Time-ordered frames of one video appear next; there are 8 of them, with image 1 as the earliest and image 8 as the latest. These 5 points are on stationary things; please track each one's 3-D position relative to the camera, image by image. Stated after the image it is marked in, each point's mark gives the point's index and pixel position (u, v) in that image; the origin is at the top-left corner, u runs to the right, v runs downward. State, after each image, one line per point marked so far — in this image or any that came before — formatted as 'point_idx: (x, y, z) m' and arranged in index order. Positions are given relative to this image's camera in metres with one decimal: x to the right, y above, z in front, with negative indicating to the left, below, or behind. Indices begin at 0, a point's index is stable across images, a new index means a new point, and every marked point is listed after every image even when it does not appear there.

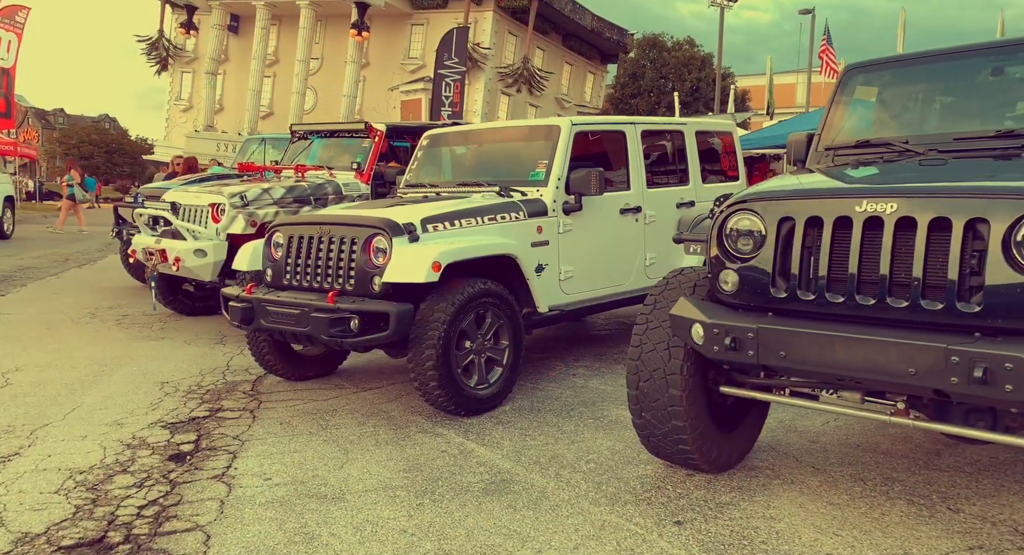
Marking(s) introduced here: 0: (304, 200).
0: (-2.0, +0.8, +7.1) m
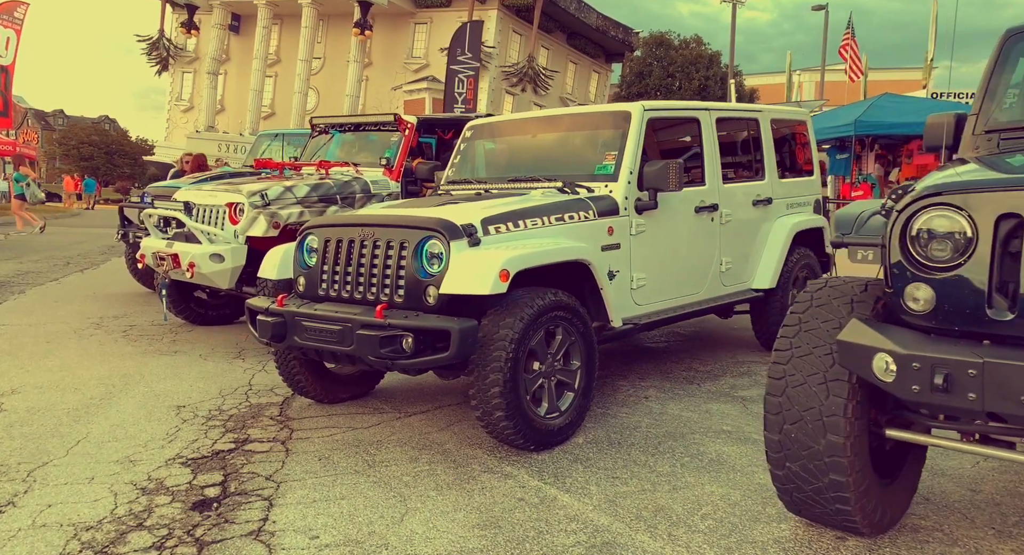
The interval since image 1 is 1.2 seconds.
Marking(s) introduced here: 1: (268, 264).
0: (-1.6, +0.7, +6.5) m
1: (-1.5, +0.1, +4.6) m
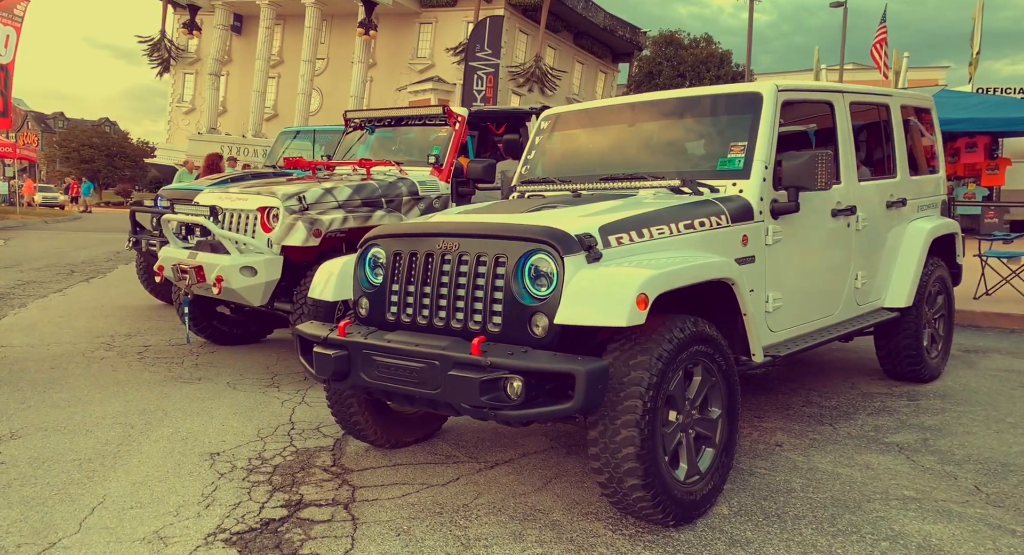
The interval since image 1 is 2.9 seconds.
0: (-1.1, +0.6, +5.7) m
1: (-1.0, 0.0, +3.8) m
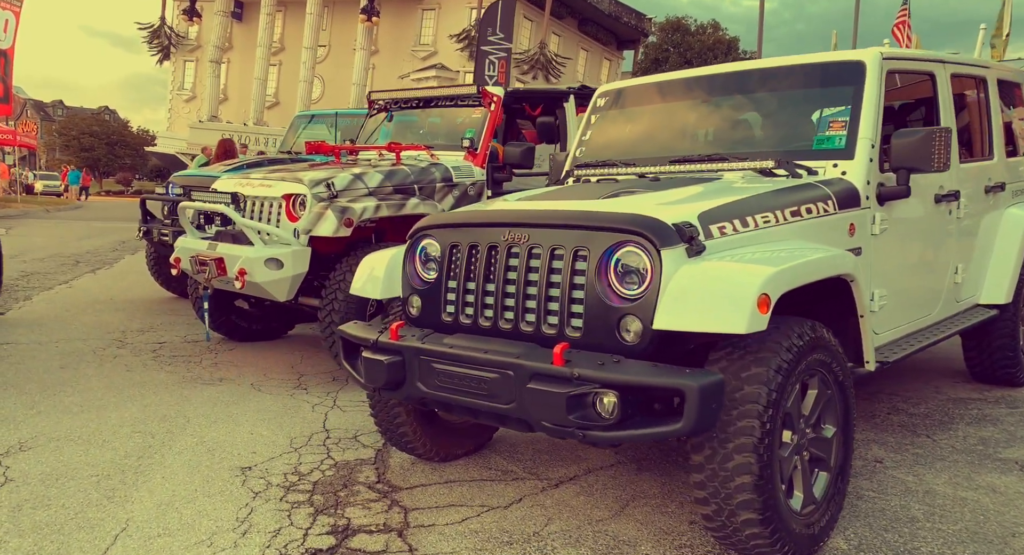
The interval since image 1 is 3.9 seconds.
0: (-0.8, +0.6, +5.3) m
1: (-0.7, 0.0, +3.4) m
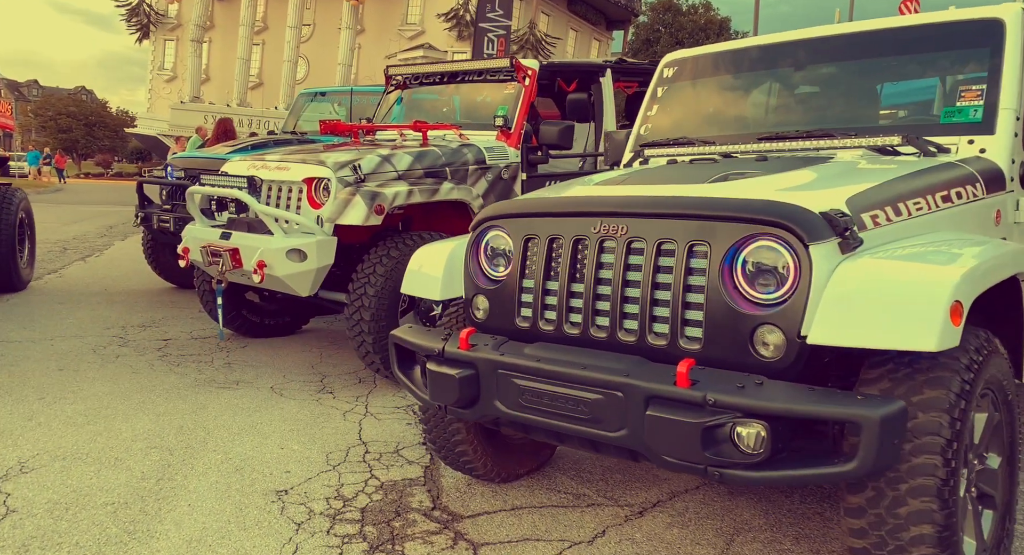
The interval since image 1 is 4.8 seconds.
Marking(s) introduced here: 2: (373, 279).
0: (-0.5, +0.7, +4.8) m
1: (-0.4, 0.0, +3.0) m
2: (-0.8, 0.0, +4.5) m
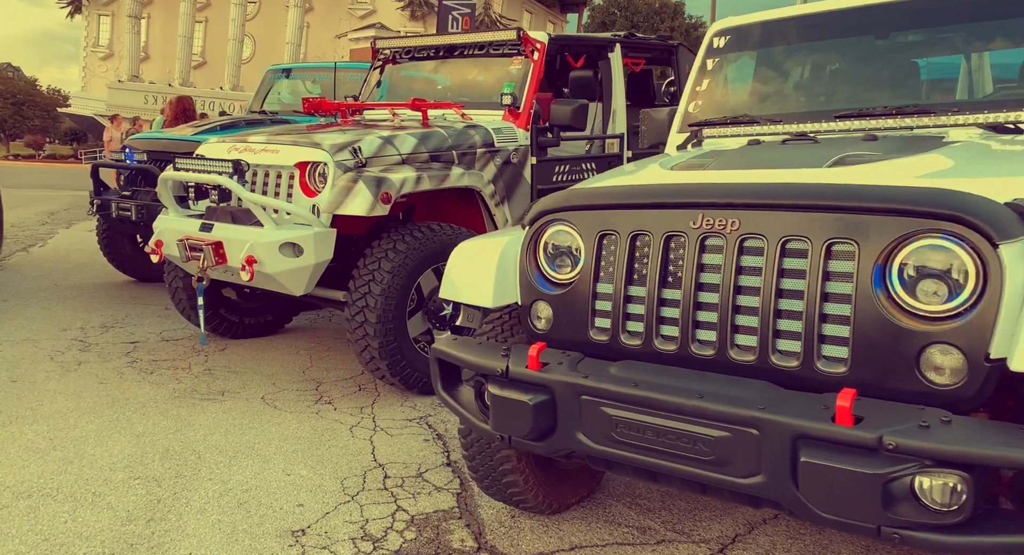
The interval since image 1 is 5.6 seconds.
0: (-0.4, +0.7, +4.4) m
1: (-0.2, 0.0, +2.5) m
2: (-0.7, 0.0, +4.0) m
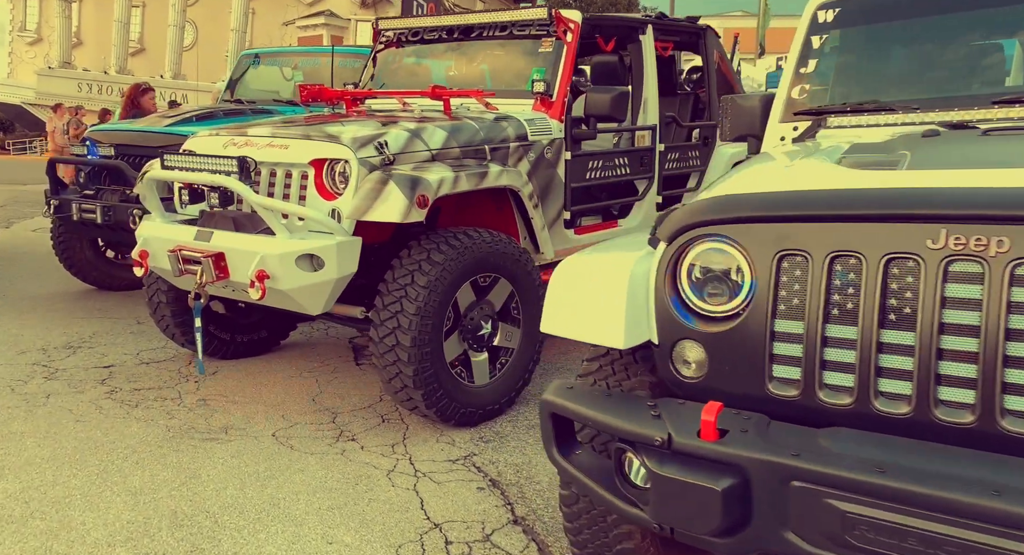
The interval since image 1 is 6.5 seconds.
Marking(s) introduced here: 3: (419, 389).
0: (-0.2, +0.7, +3.8) m
1: (+0.2, -0.1, +2.0) m
2: (-0.5, -0.1, +3.4) m
3: (-0.4, -0.5, +3.4) m
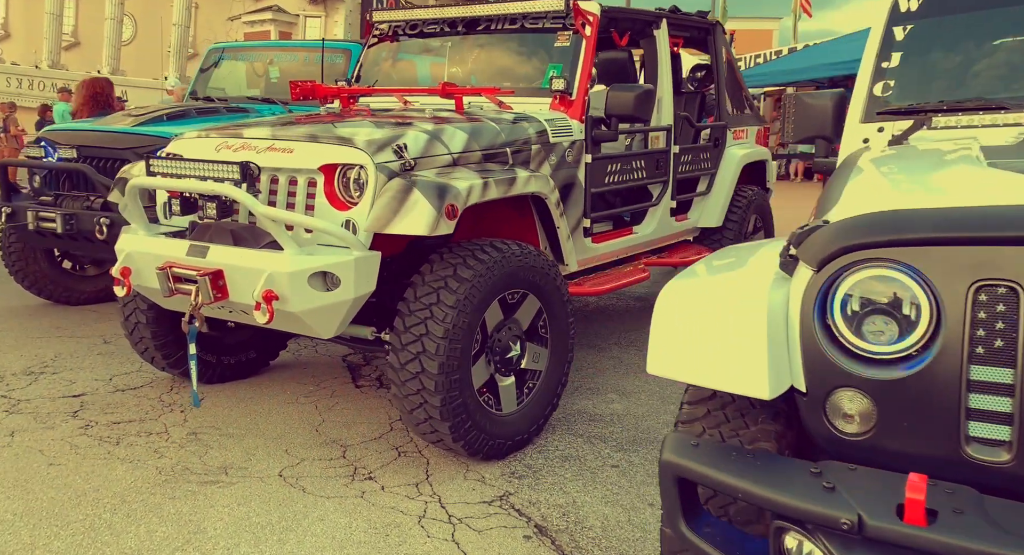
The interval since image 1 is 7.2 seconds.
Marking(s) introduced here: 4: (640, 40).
0: (0.0, +0.6, +3.4) m
1: (+0.4, -0.2, +1.7) m
2: (-0.3, -0.1, +3.0) m
3: (-0.3, -0.6, +3.1) m
4: (+0.8, +1.5, +4.7) m
